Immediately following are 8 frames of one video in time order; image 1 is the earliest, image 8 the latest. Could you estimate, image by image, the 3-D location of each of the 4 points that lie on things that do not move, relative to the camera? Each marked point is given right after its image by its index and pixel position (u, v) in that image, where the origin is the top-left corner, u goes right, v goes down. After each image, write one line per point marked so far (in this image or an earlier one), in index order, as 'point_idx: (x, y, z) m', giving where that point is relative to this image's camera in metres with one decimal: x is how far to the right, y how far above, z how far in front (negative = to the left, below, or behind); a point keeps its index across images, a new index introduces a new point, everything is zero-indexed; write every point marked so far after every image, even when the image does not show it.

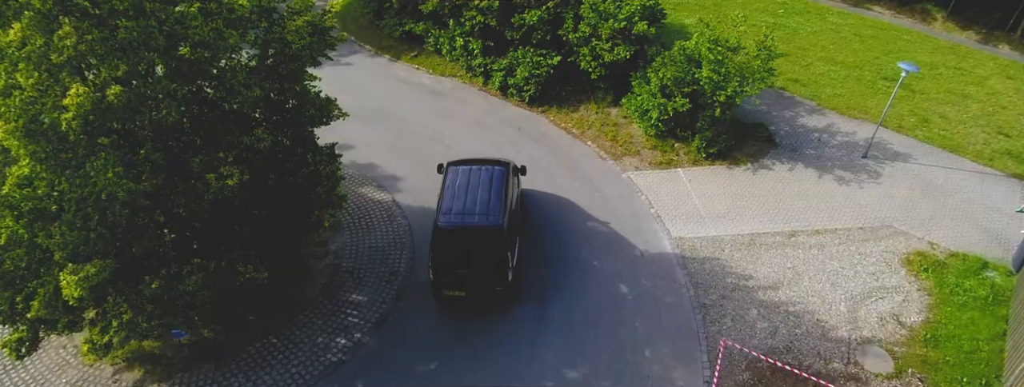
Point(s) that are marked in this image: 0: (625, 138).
0: (+3.0, +1.4, +16.0) m
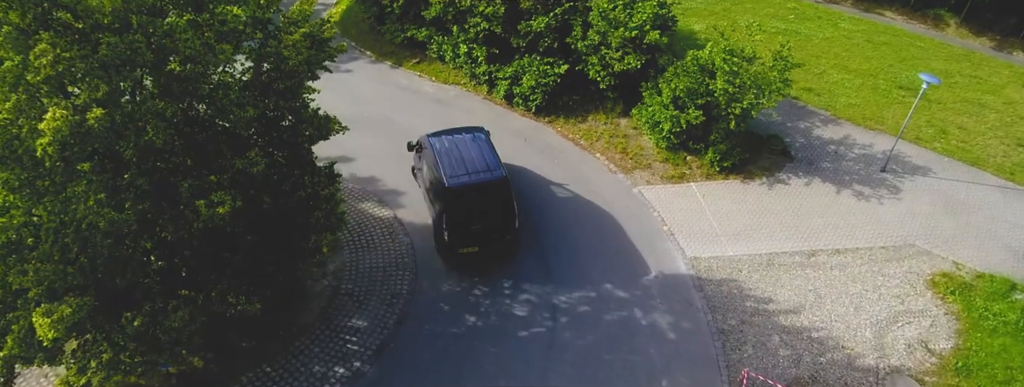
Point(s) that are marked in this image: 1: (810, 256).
0: (+3.1, +1.1, +15.4) m
1: (+6.2, -1.3, +12.8) m
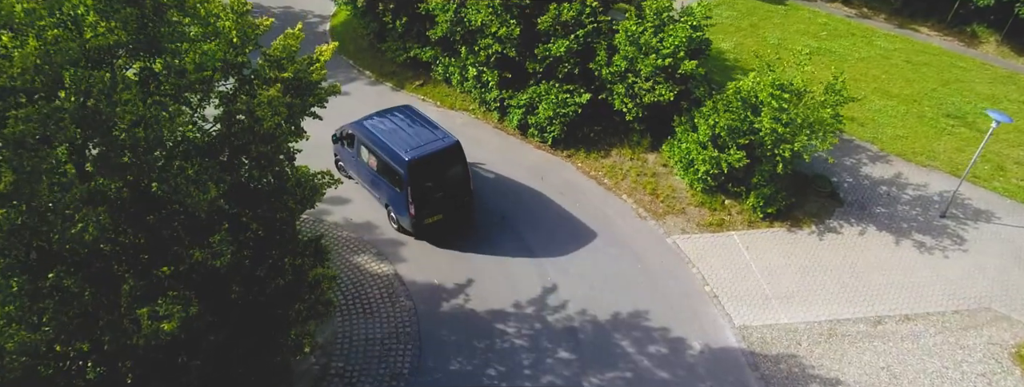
0: (+3.5, 0.0, +13.7) m
1: (+6.5, -2.4, +11.1) m
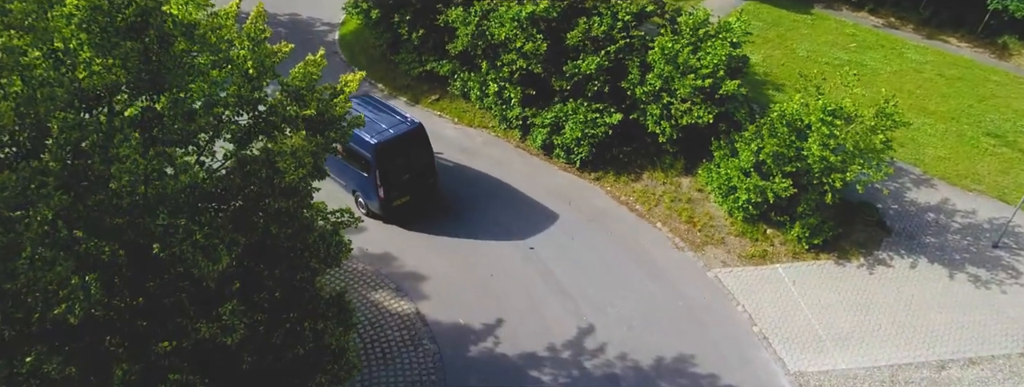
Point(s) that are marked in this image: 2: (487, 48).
0: (+4.0, -0.6, +12.8) m
1: (+7.1, -3.0, +10.2) m
2: (-0.6, +3.5, +14.7) m
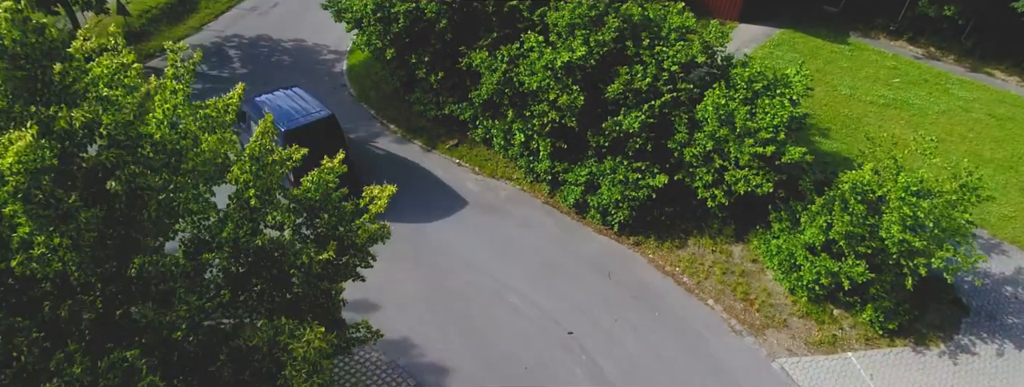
0: (+4.6, -1.9, +11.4) m
1: (+7.7, -4.4, +8.9) m
2: (+0.1, +2.1, +13.3) m
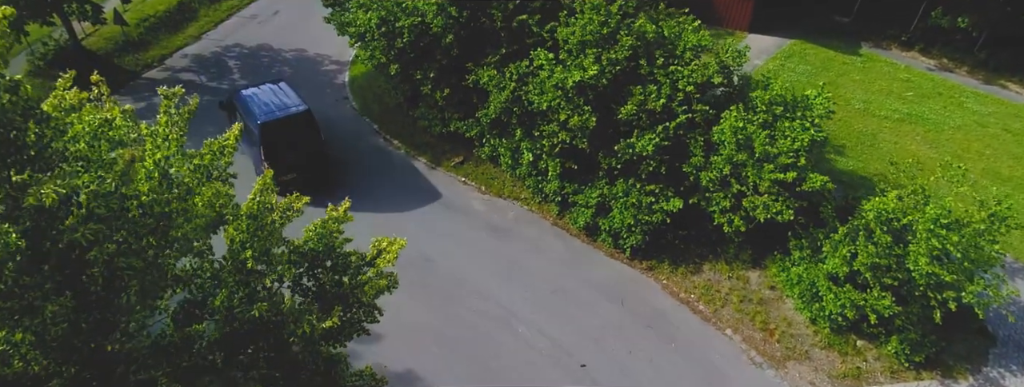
0: (+4.8, -2.4, +11.0) m
1: (+7.8, -4.9, +8.4) m
2: (+0.2, +1.7, +12.9) m
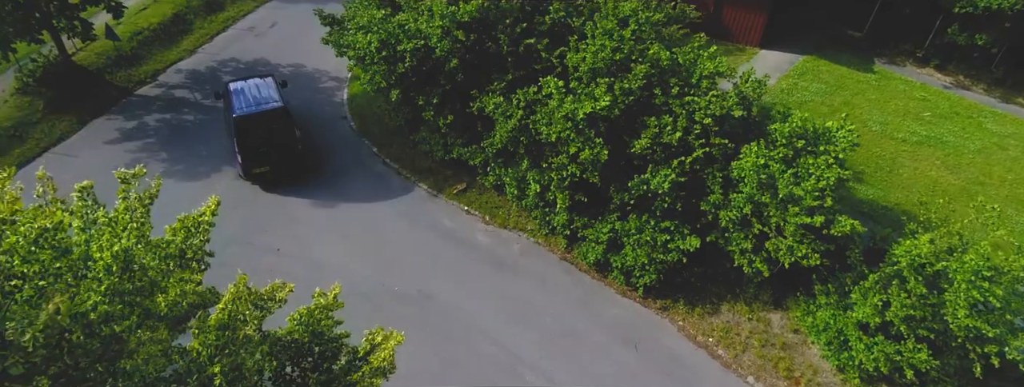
0: (+4.9, -3.1, +10.3) m
1: (+8.0, -5.6, +7.8) m
2: (+0.4, +1.0, +12.3) m
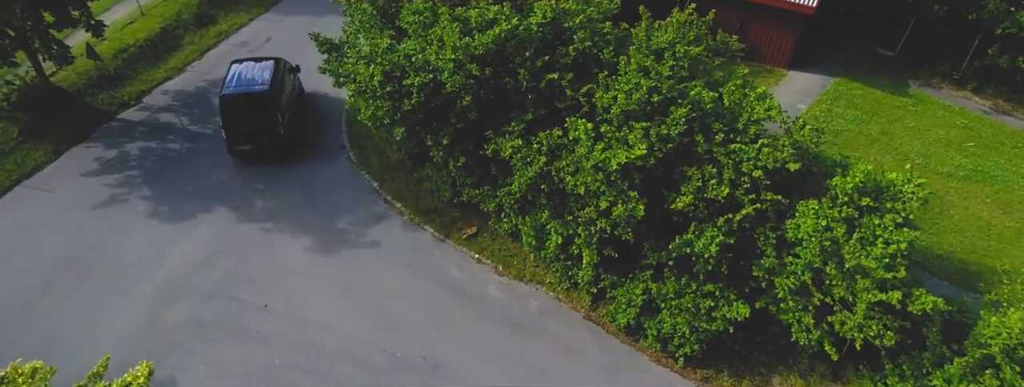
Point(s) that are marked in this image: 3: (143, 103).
0: (+5.2, -4.1, +9.0) m
1: (+8.3, -6.5, +6.4) m
2: (+0.7, 0.0, +10.9) m
3: (-10.9, +2.7, +18.2) m
